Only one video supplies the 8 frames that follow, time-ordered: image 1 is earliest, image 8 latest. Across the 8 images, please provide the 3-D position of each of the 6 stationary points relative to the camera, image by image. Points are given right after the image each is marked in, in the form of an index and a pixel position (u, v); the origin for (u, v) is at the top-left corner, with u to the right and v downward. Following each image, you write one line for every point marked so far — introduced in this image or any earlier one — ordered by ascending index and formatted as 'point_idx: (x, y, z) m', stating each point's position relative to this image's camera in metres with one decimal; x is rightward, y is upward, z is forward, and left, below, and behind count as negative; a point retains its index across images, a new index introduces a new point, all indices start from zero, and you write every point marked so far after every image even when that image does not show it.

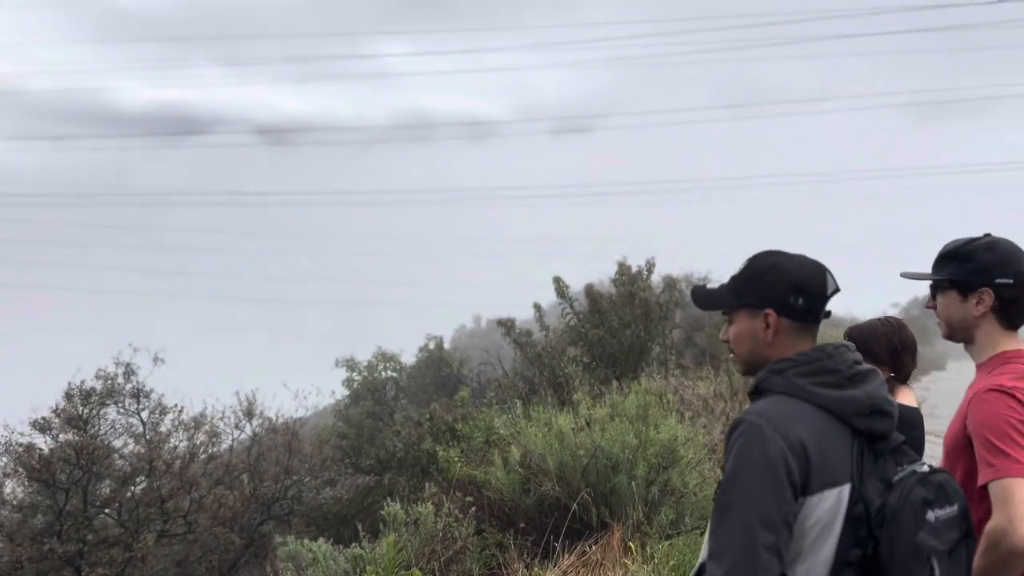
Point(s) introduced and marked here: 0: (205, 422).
0: (-3.3, -1.4, +9.7) m
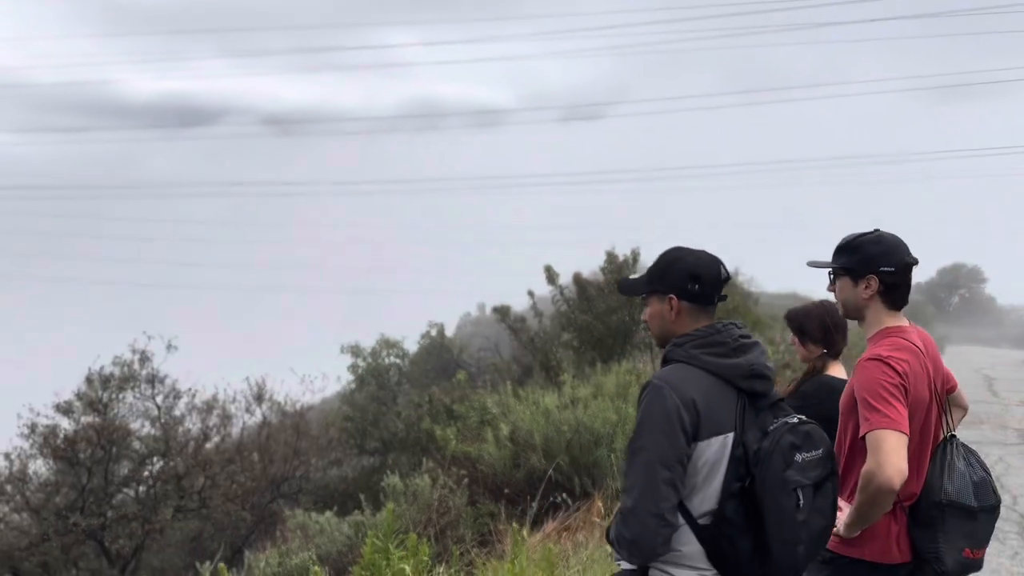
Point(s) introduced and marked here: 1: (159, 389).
0: (-3.3, -1.3, +10.2) m
1: (-3.8, -1.1, +9.9) m
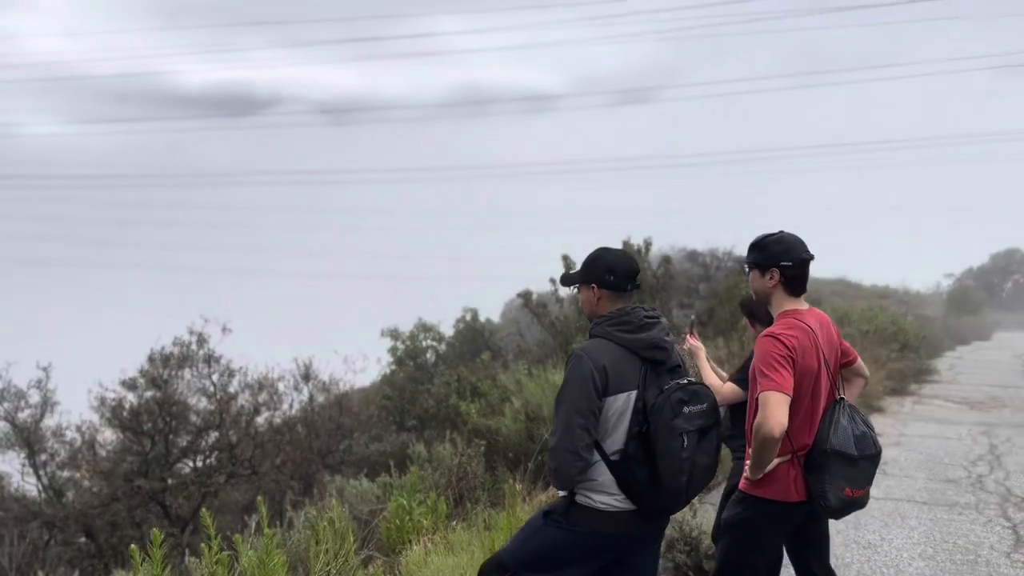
0: (-3.0, -1.1, +11.0) m
1: (-3.5, -0.9, +10.7) m
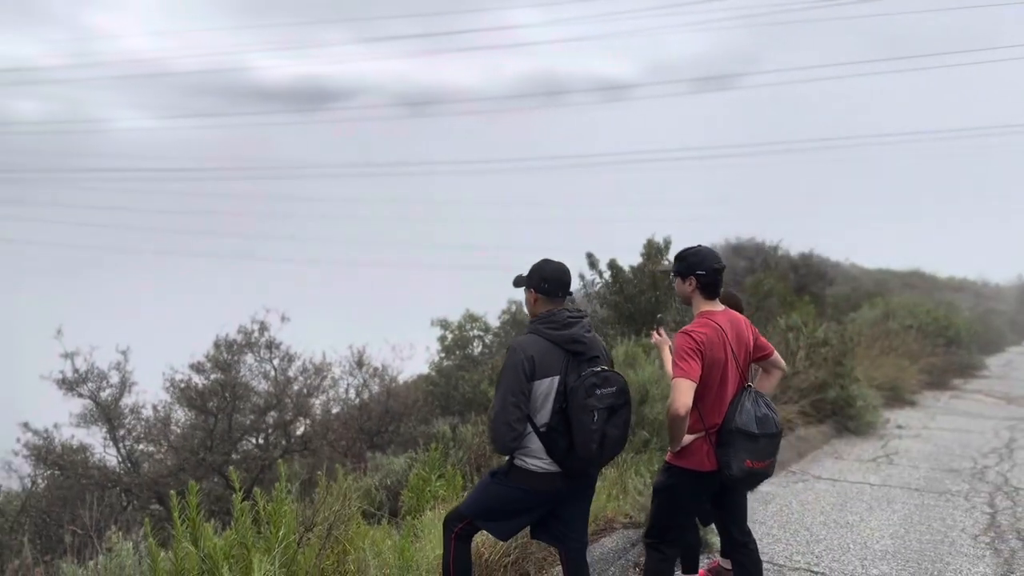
0: (-2.5, -1.1, +11.9) m
1: (-3.0, -0.8, +11.7) m
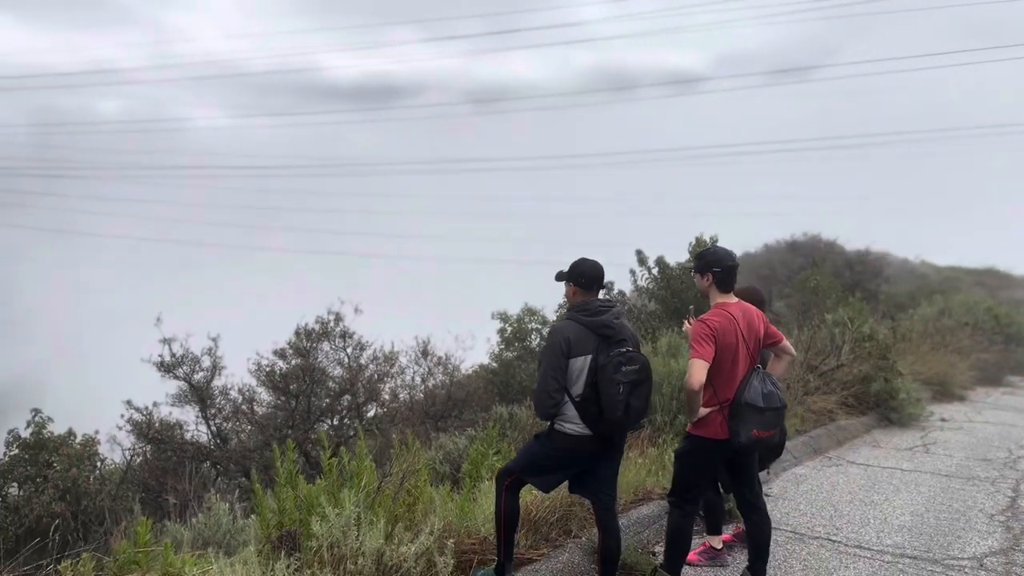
0: (-1.7, -1.0, +12.8) m
1: (-2.2, -0.7, +12.5) m
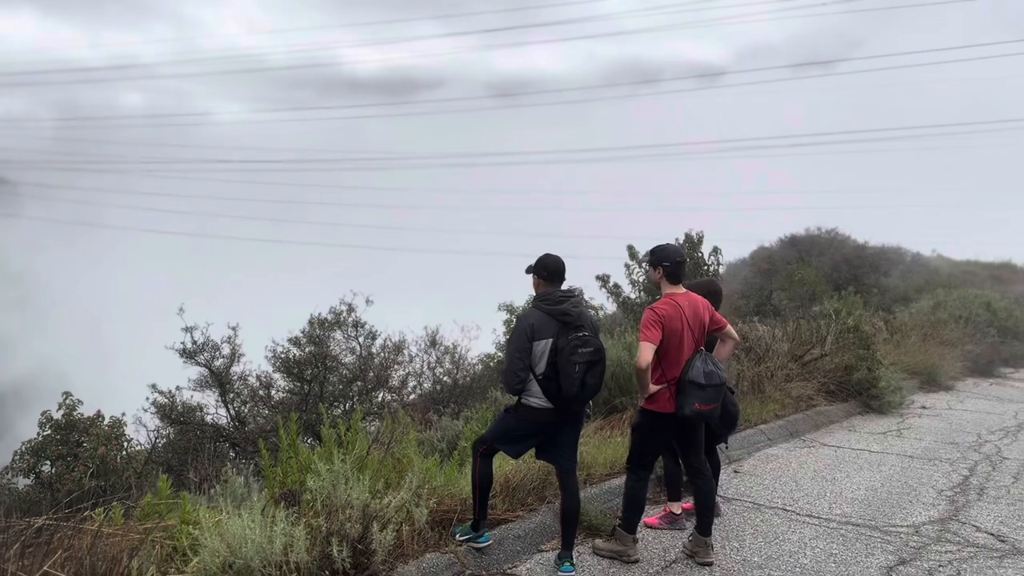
0: (-1.6, -0.9, +13.4) m
1: (-2.2, -0.6, +13.2) m
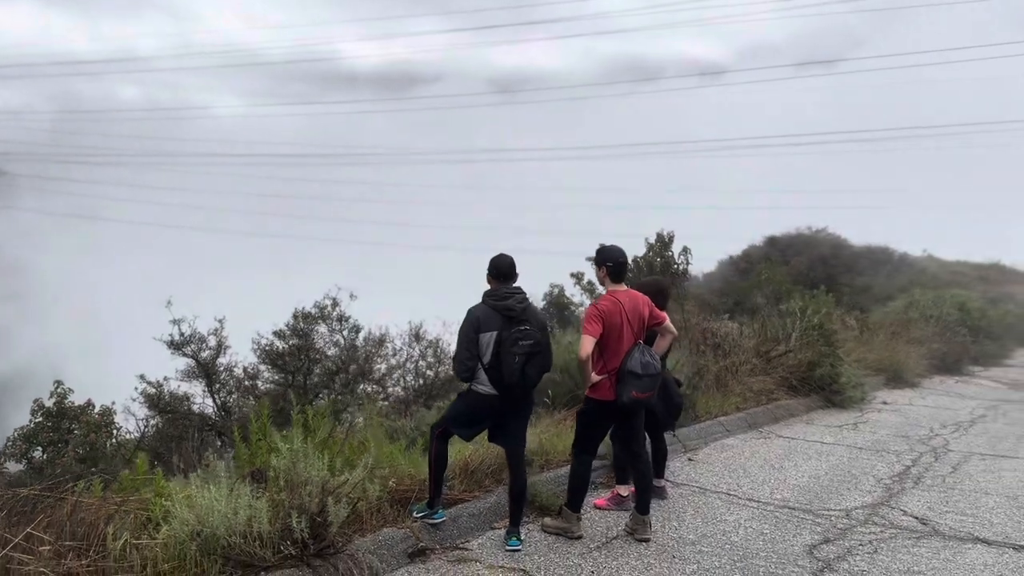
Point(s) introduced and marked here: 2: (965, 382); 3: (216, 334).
0: (-1.9, -0.8, +13.8) m
1: (-2.5, -0.6, +13.6) m
2: (+7.0, -1.4, +14.2) m
3: (-3.9, -0.6, +12.0) m
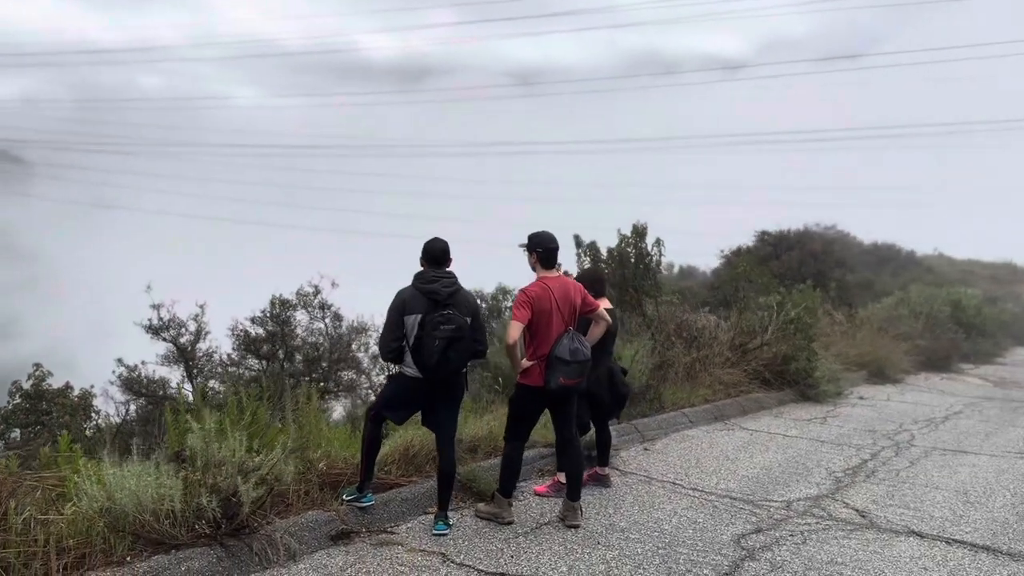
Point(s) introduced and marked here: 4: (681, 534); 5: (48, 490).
0: (-2.2, -0.6, +13.9) m
1: (-2.7, -0.4, +13.7) m
2: (+6.7, -1.4, +14.1) m
3: (-4.2, -0.4, +12.1) m
4: (+1.0, -1.4, +5.4) m
5: (-2.2, -1.0, +4.4) m
